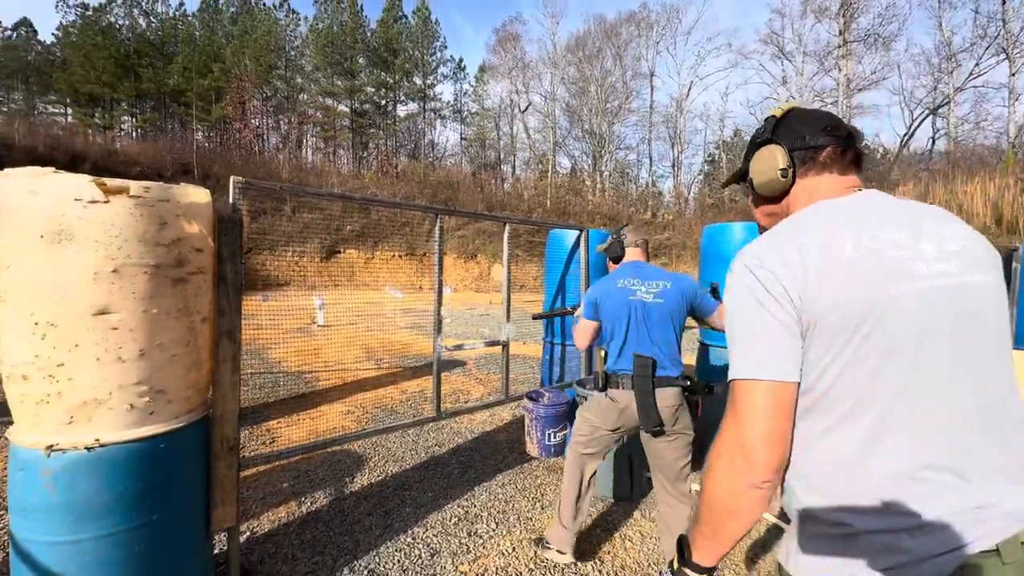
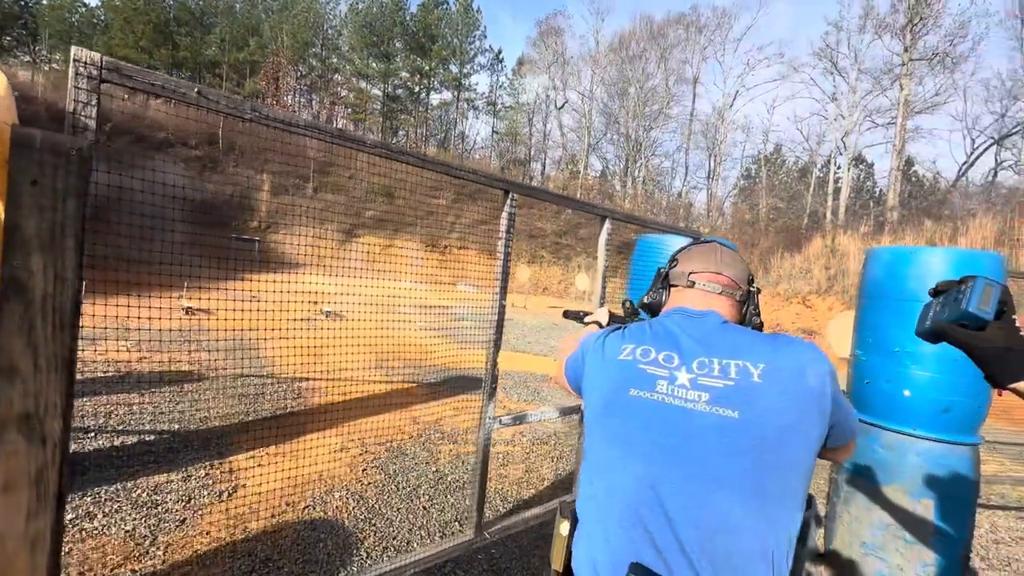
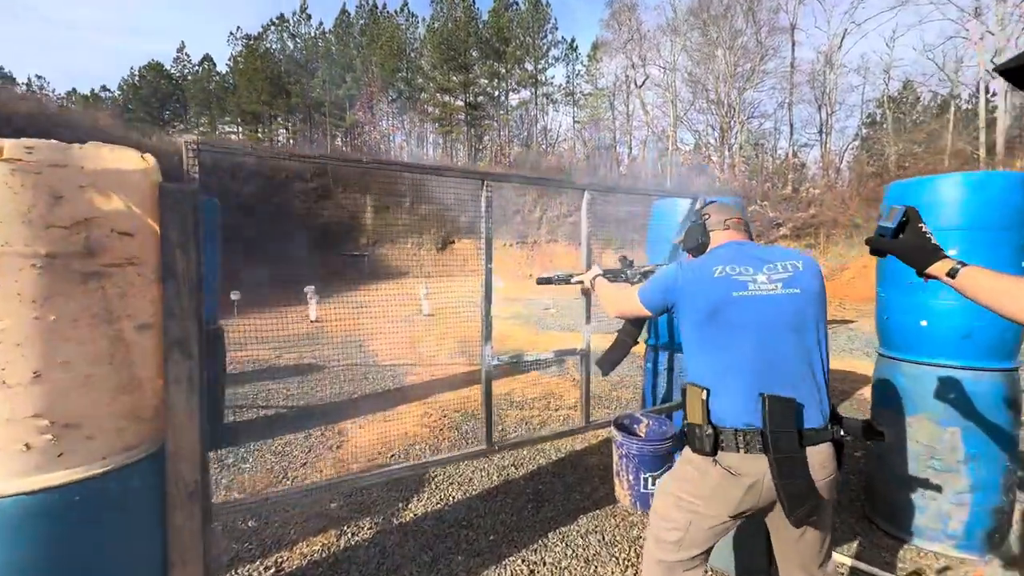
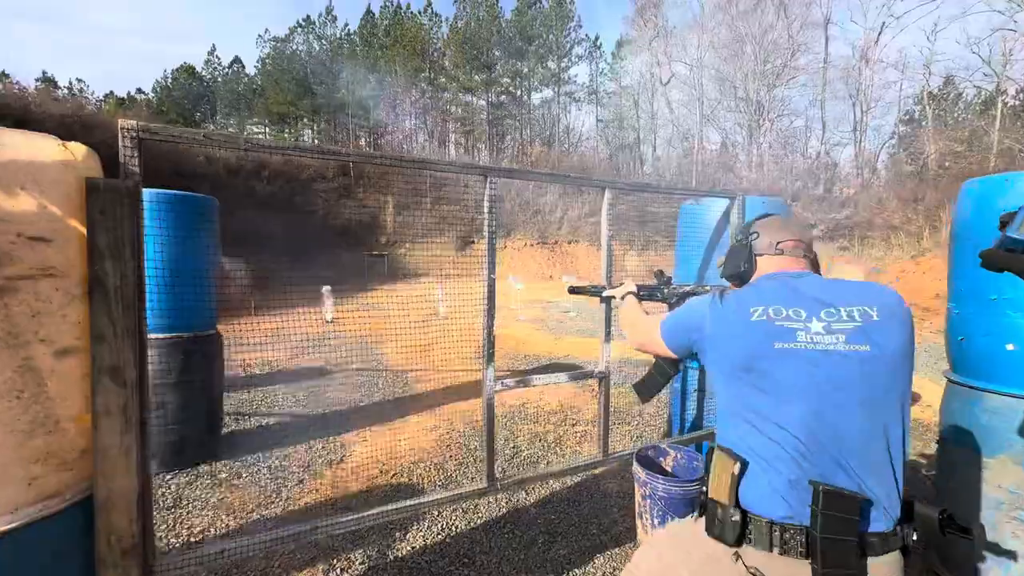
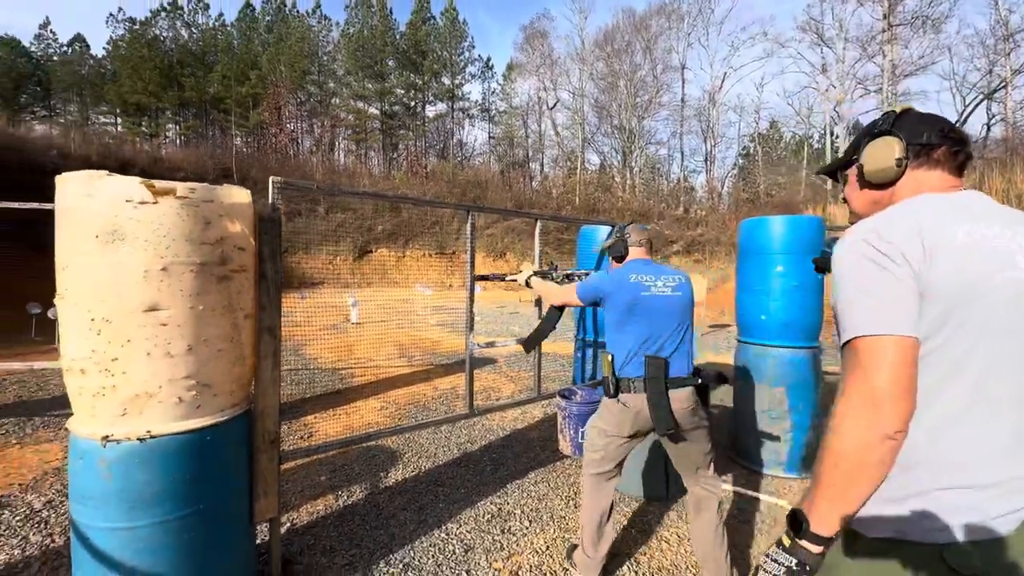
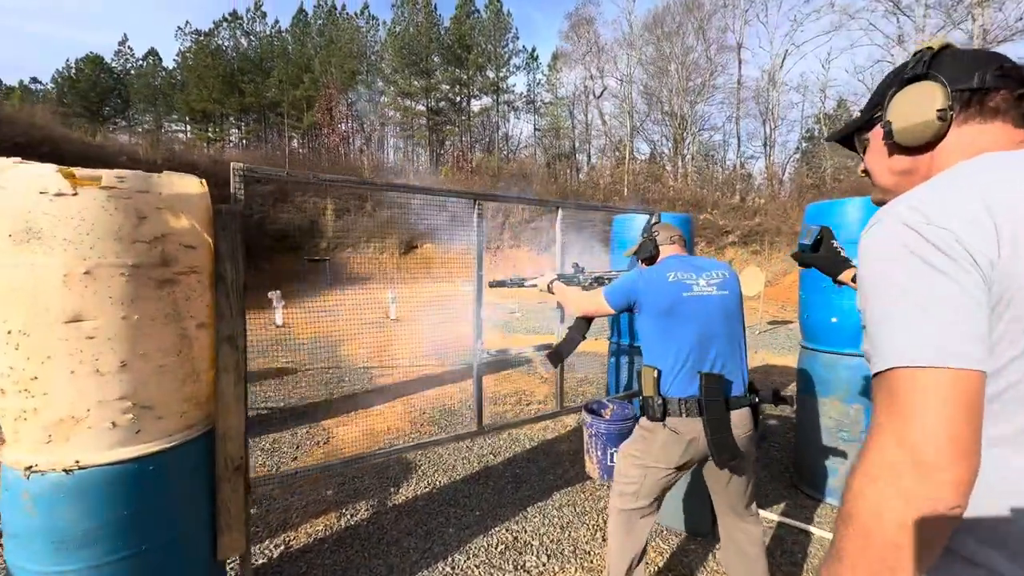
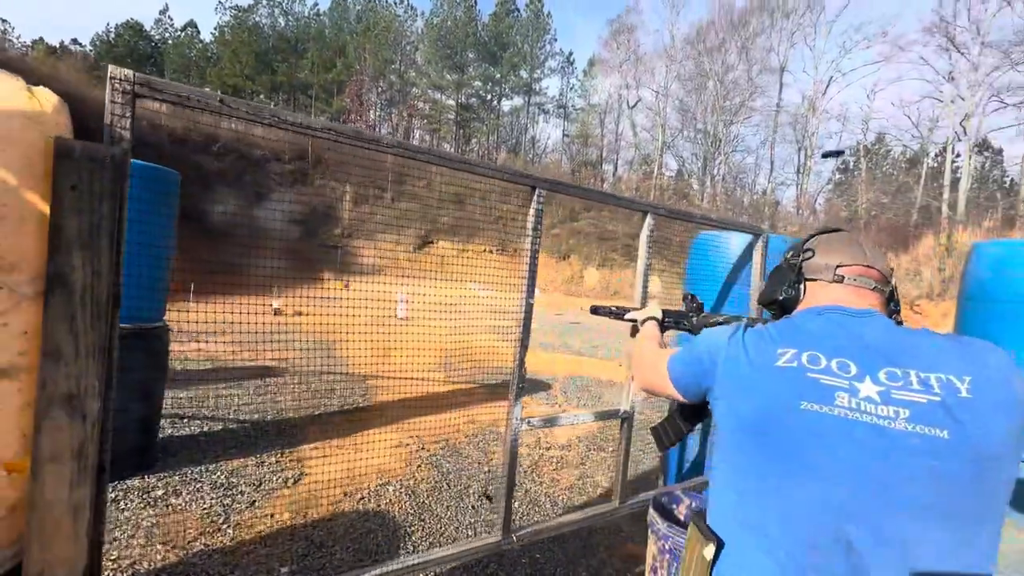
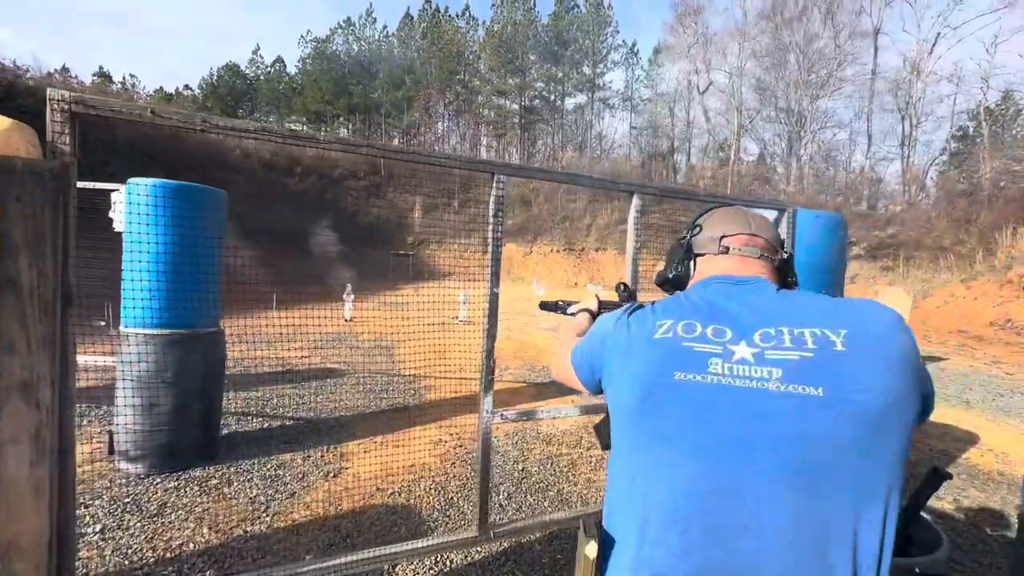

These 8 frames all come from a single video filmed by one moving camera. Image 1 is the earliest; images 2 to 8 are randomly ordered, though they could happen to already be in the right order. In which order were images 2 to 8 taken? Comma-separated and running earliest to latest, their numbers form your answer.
5, 6, 3, 4, 8, 7, 2
